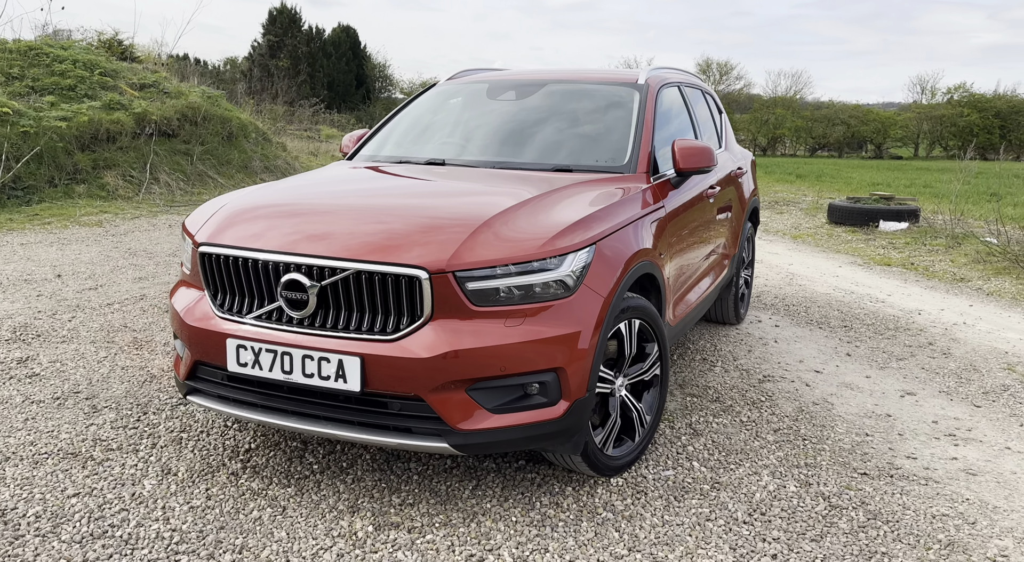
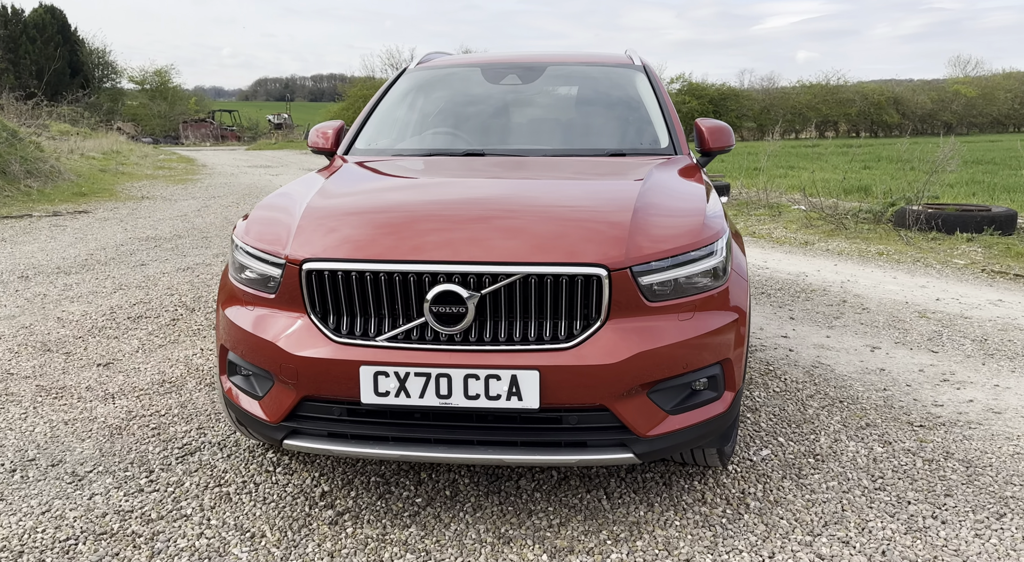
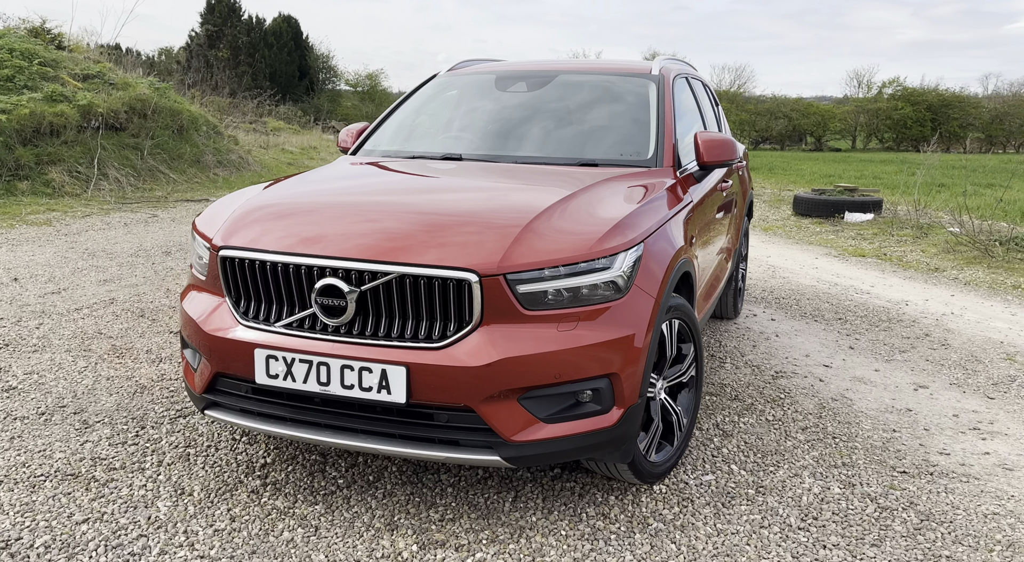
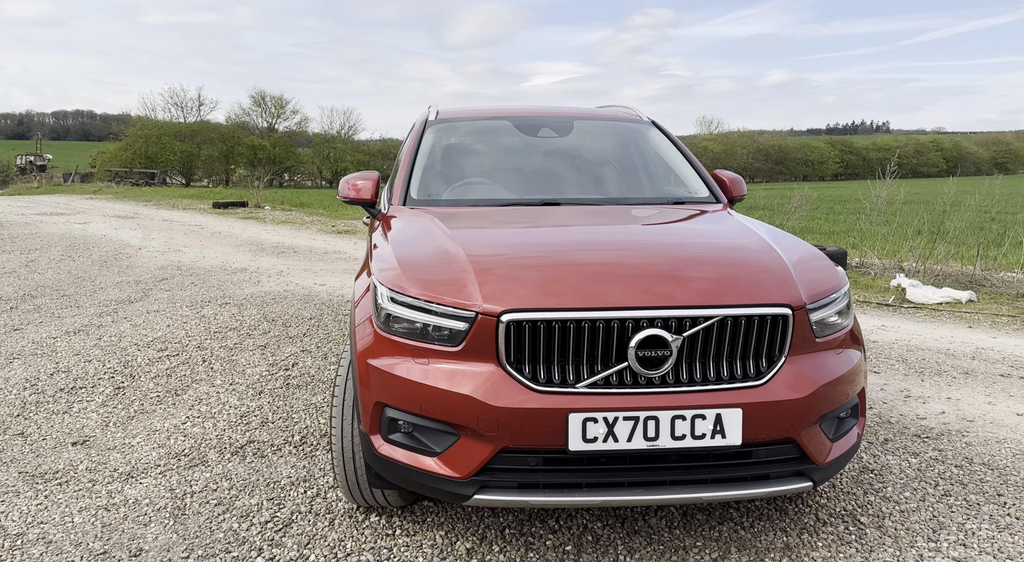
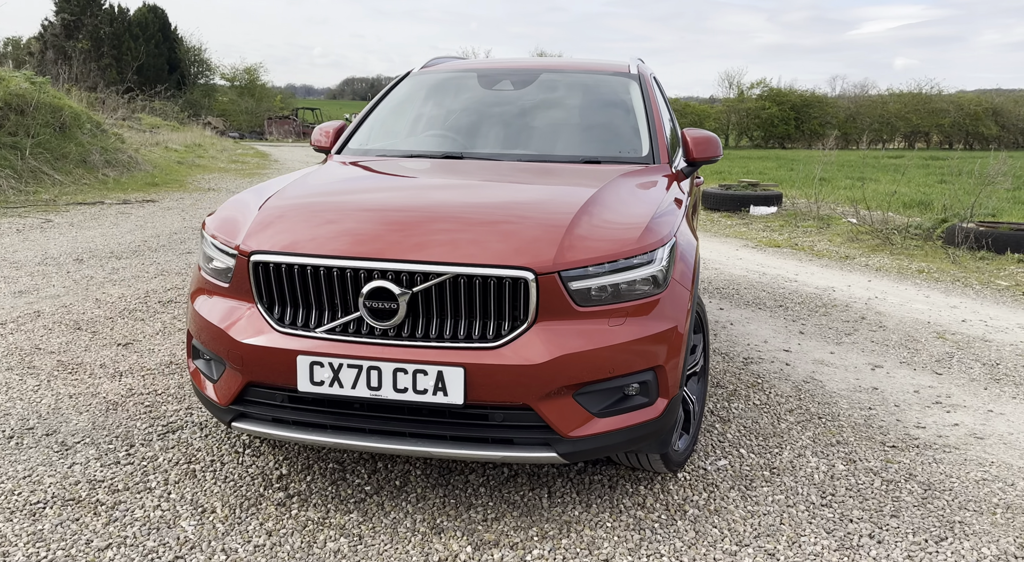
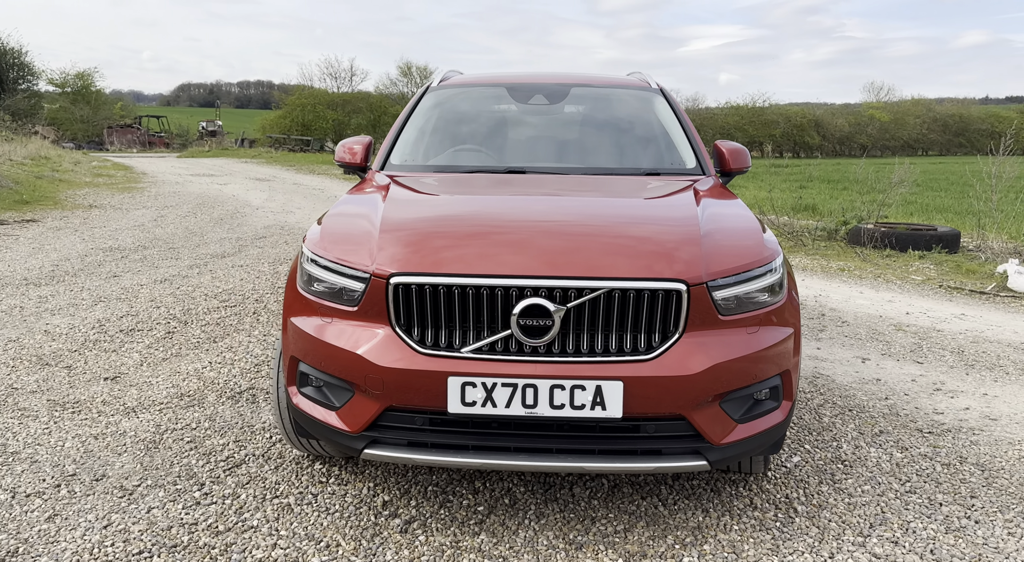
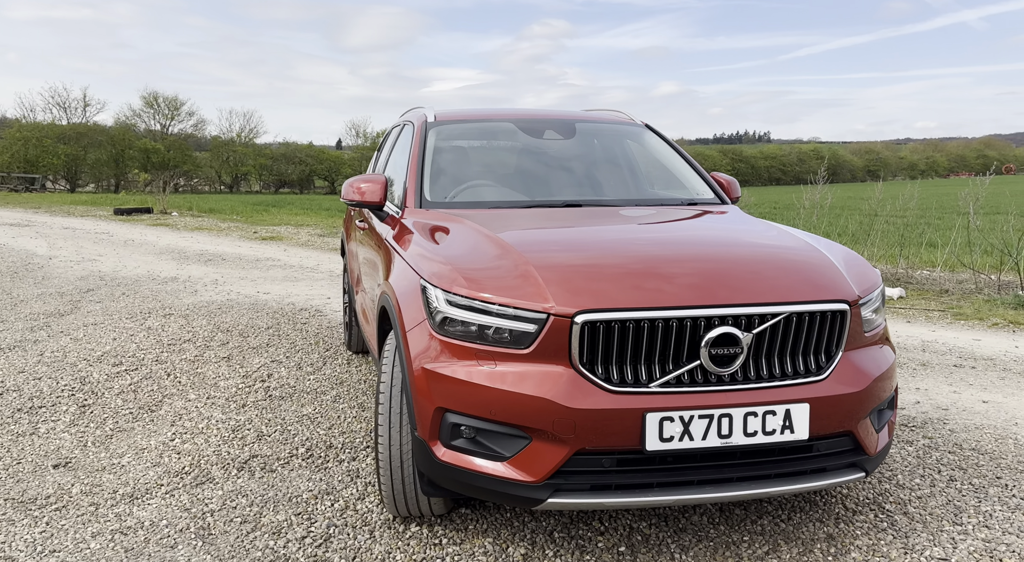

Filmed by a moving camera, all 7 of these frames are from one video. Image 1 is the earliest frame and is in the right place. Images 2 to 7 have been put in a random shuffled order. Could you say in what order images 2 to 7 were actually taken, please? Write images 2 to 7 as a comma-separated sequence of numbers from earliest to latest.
3, 5, 2, 6, 4, 7
